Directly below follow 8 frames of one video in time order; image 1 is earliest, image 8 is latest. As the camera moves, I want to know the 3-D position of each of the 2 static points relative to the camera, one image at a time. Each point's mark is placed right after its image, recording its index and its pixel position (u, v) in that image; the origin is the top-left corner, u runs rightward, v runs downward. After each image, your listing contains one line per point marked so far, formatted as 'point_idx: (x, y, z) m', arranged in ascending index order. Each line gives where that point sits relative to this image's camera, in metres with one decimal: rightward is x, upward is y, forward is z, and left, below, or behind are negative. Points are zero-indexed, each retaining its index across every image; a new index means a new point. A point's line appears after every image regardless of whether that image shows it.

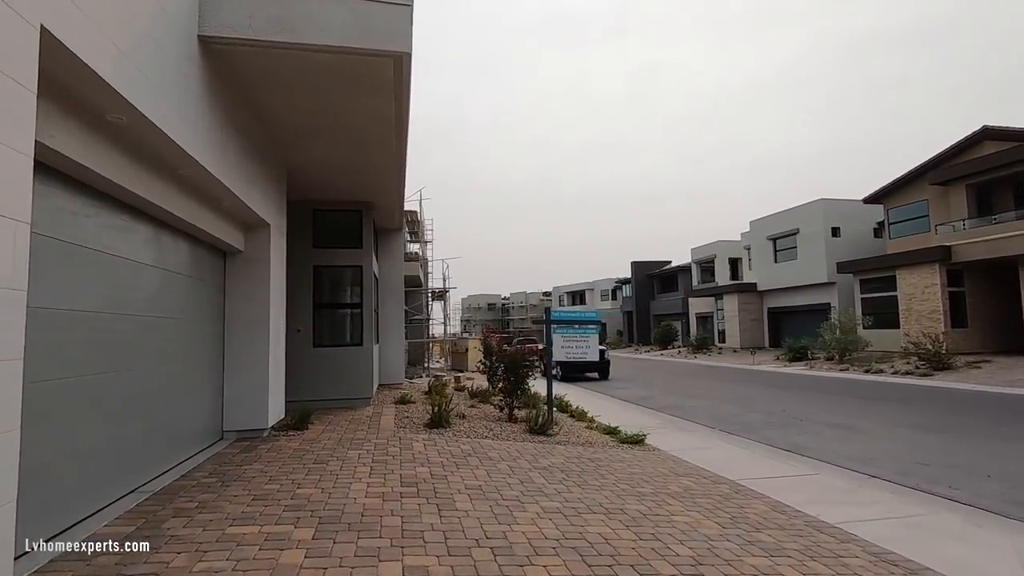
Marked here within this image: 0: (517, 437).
0: (+0.1, -2.5, +9.1) m
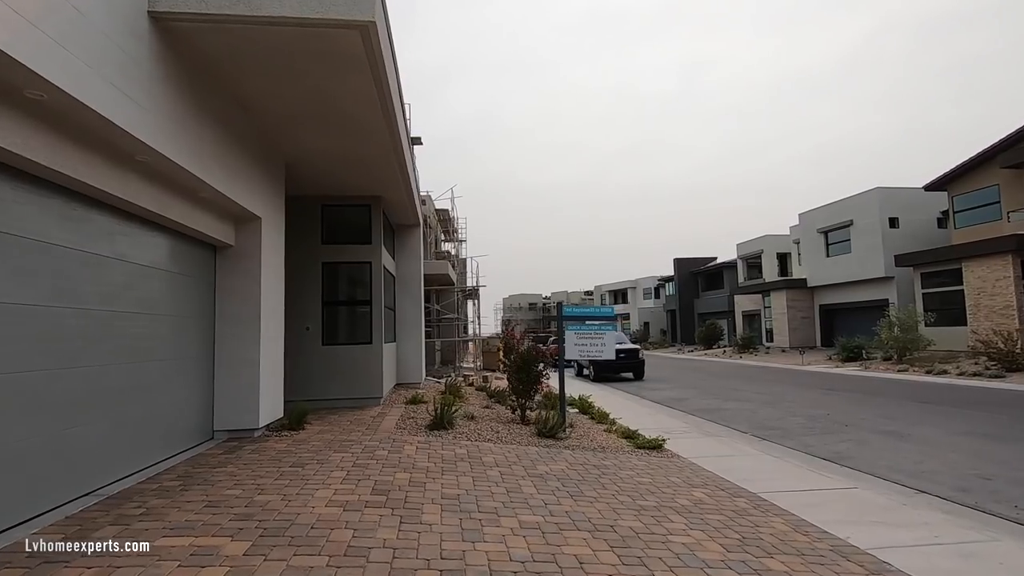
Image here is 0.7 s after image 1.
0: (+0.2, -2.4, +8.5) m
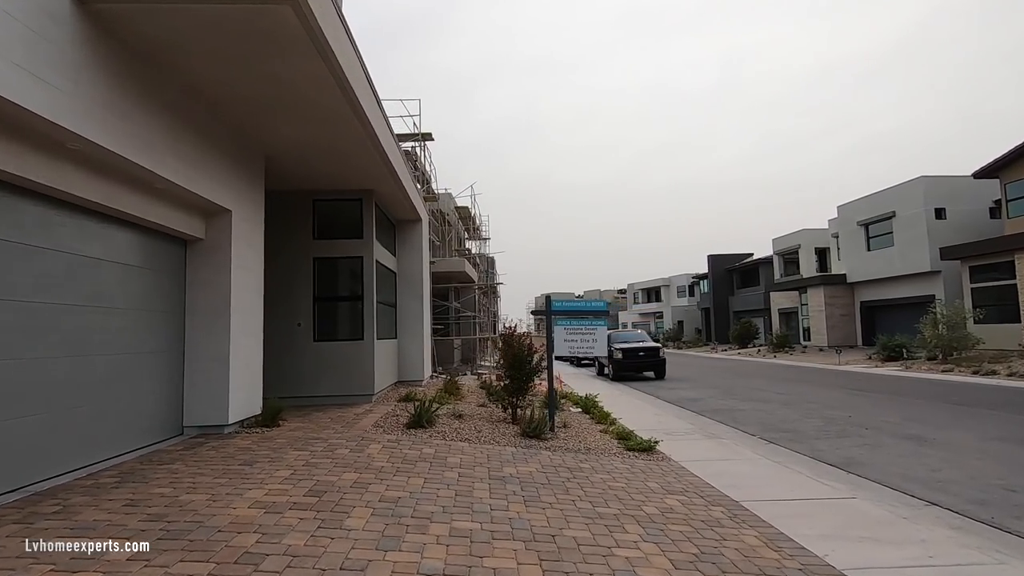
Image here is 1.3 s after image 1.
0: (-0.1, -2.3, +8.1) m
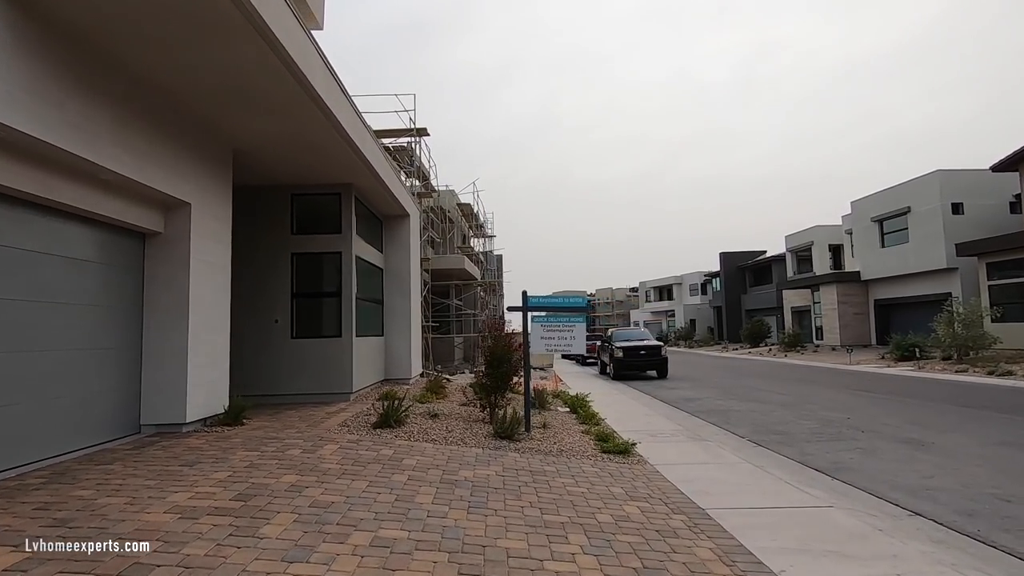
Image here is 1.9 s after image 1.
0: (-0.6, -2.2, +7.8) m
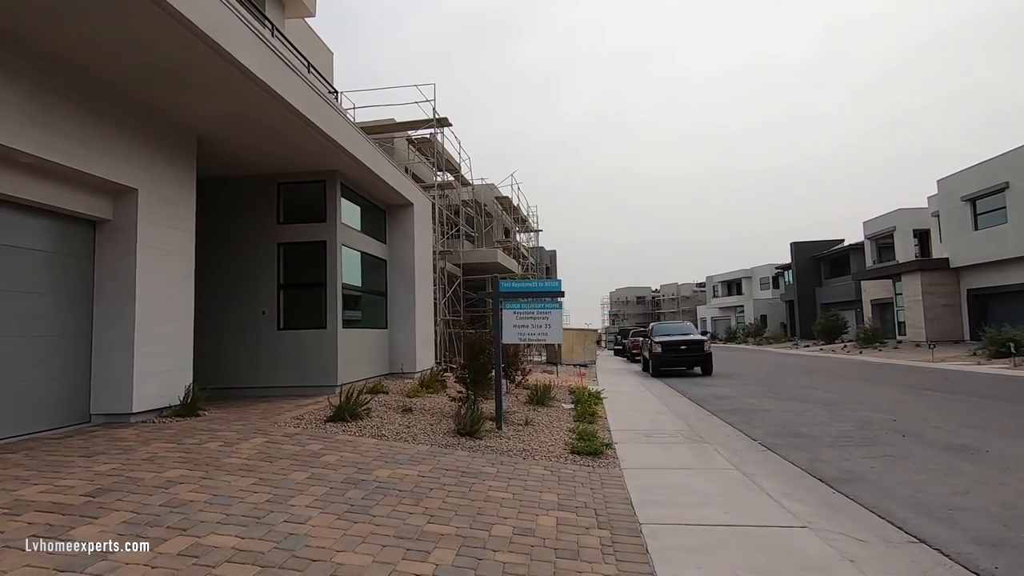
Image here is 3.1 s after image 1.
0: (-1.1, -2.0, +7.2) m
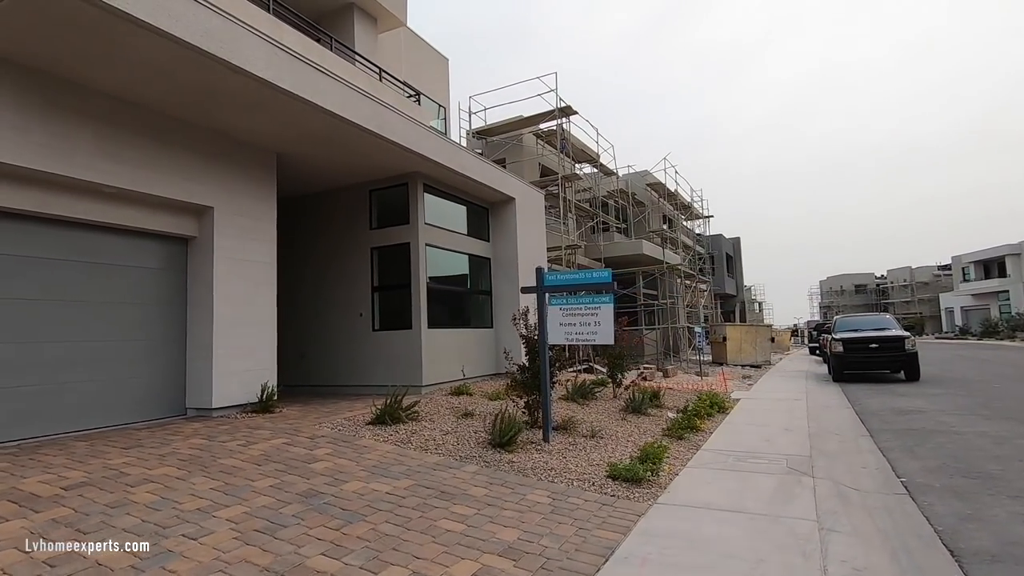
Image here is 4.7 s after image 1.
0: (-0.7, -2.0, +6.6) m
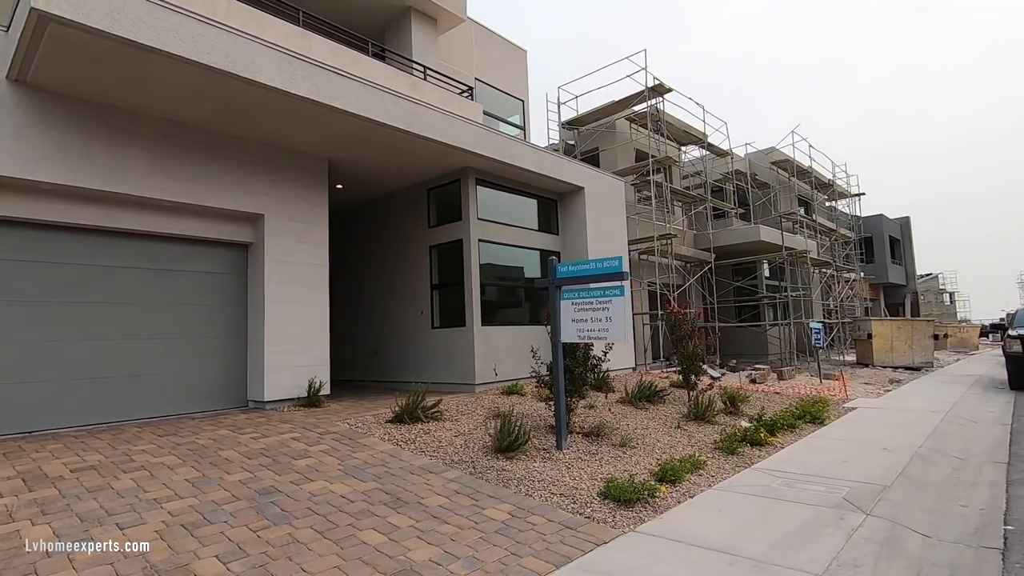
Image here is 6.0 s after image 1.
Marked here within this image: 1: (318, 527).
0: (-0.7, -1.9, +6.3) m
1: (-1.5, -1.9, +4.2) m
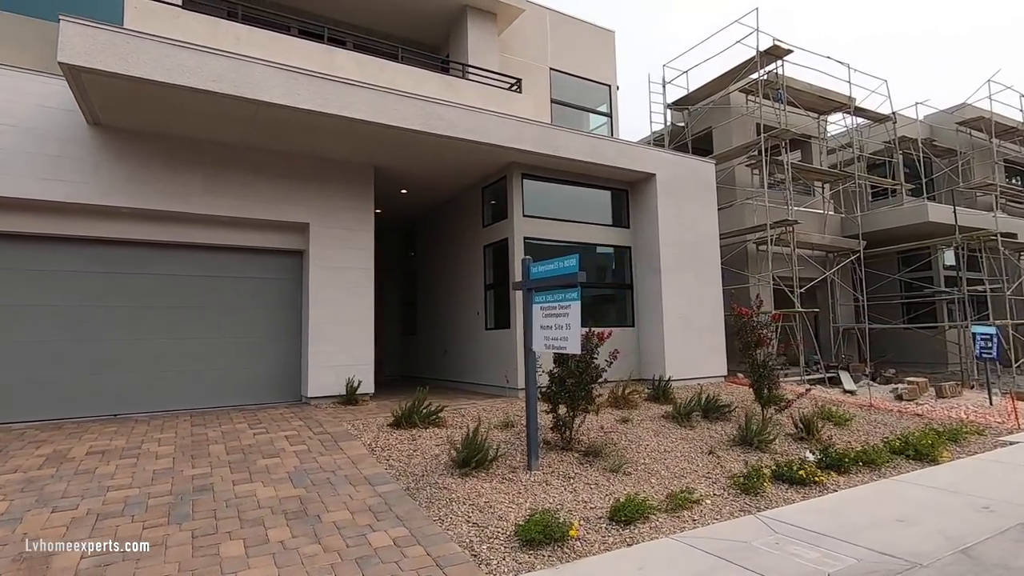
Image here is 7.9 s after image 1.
0: (-1.1, -1.9, +6.1) m
1: (-2.4, -1.9, +4.3) m
